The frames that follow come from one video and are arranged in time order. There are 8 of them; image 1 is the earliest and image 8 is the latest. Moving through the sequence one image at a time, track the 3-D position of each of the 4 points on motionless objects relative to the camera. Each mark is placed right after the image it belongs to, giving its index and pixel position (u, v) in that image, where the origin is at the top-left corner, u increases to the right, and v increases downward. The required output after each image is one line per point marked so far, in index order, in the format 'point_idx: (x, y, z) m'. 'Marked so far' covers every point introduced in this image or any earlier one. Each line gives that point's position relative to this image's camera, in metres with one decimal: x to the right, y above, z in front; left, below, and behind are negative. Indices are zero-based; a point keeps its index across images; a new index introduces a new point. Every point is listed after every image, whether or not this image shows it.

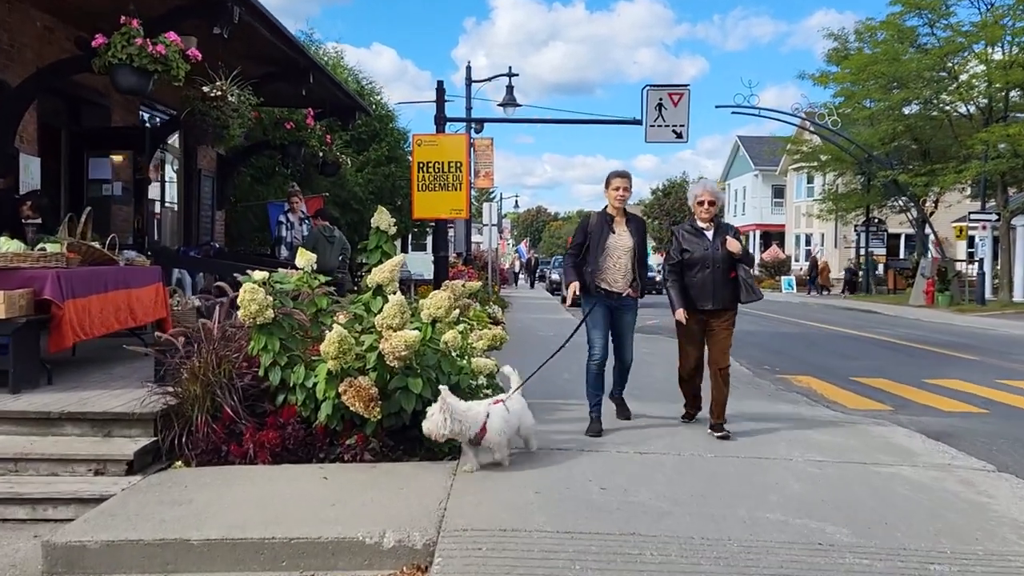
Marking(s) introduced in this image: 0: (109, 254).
0: (-3.6, +0.3, +7.8) m
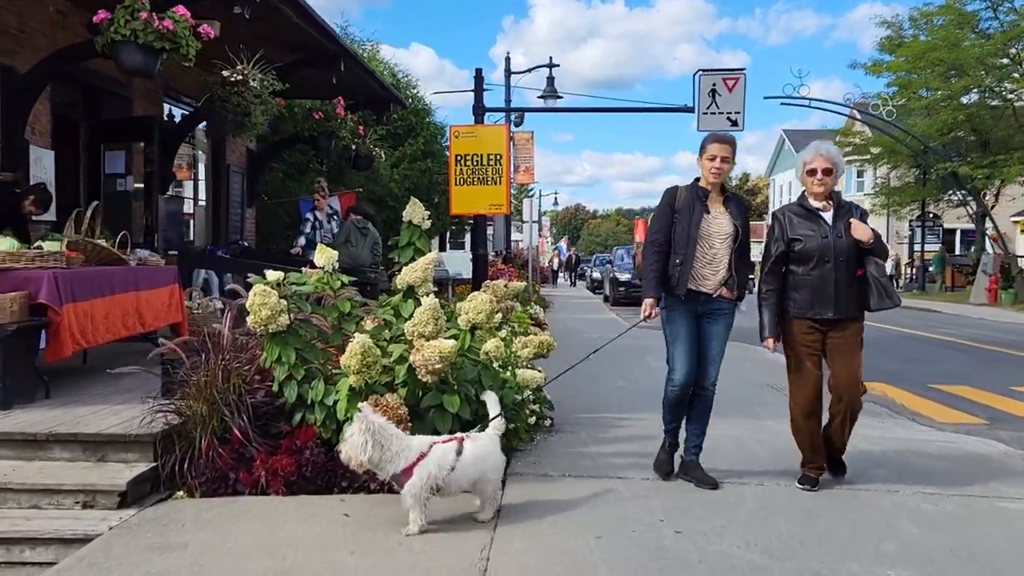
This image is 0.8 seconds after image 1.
0: (-3.2, +0.3, +7.2) m
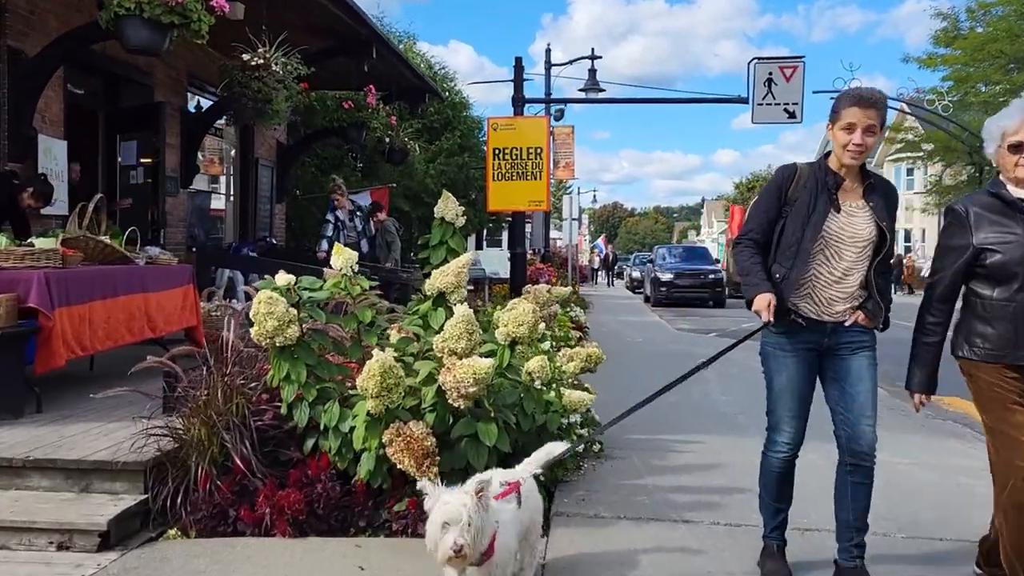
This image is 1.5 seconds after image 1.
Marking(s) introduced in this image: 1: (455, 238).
0: (-2.9, +0.3, +6.6) m
1: (-0.4, +0.3, +5.9) m
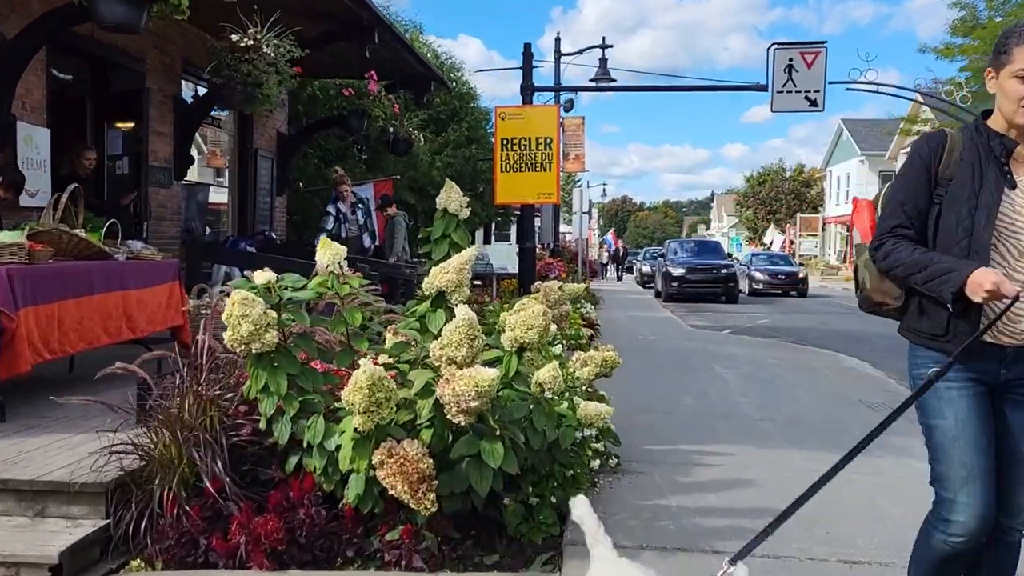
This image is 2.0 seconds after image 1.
0: (-2.8, +0.3, +6.1) m
1: (-0.3, +0.4, +5.4) m
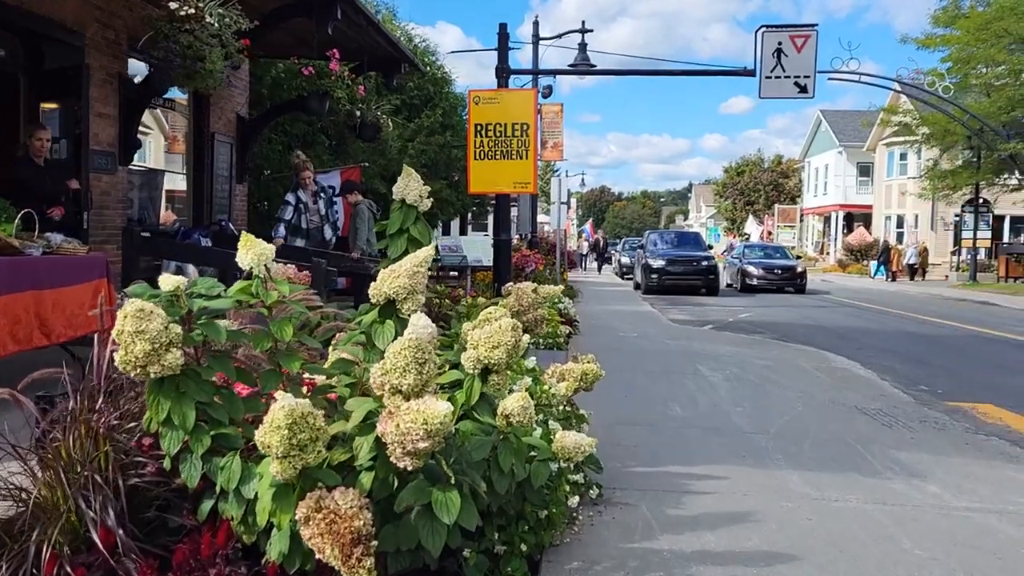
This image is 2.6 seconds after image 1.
0: (-3.0, +0.3, +5.3) m
1: (-0.5, +0.3, +4.7) m
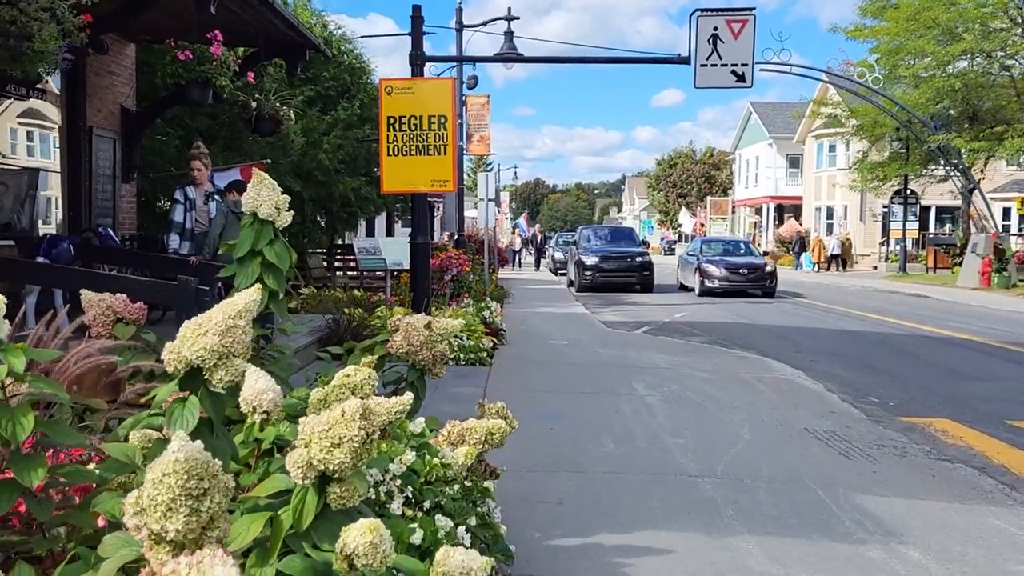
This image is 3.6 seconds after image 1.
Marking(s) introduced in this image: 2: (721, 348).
0: (-3.5, +0.1, +4.1) m
1: (-1.0, +0.2, +3.7) m
2: (+3.0, -0.9, +12.7) m
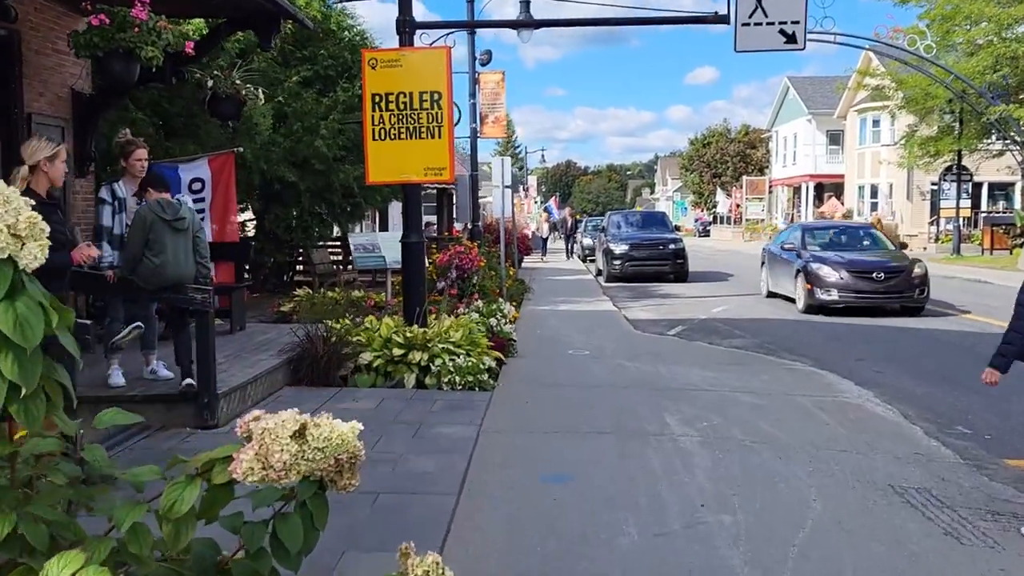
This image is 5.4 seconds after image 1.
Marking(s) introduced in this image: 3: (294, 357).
0: (-3.7, -0.1, +2.6) m
1: (-1.2, 0.0, +2.1) m
2: (+3.2, -0.8, +11.0) m
3: (-2.0, -0.6, +8.2) m
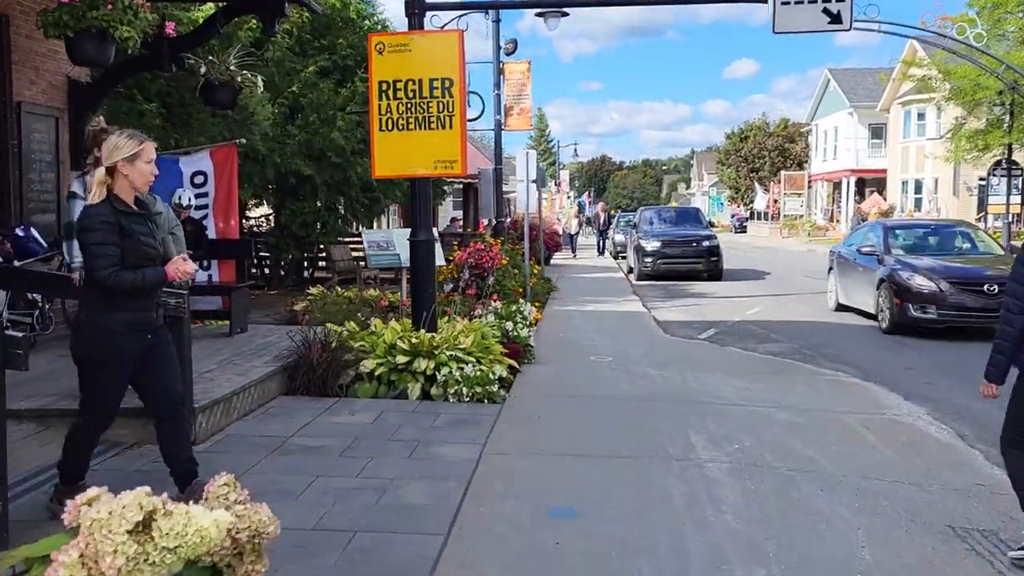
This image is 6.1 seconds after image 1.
0: (-3.8, -0.2, +2.1) m
1: (-1.3, -0.1, +1.5) m
2: (+3.4, -0.9, +10.2) m
3: (-1.9, -0.7, +7.6) m
